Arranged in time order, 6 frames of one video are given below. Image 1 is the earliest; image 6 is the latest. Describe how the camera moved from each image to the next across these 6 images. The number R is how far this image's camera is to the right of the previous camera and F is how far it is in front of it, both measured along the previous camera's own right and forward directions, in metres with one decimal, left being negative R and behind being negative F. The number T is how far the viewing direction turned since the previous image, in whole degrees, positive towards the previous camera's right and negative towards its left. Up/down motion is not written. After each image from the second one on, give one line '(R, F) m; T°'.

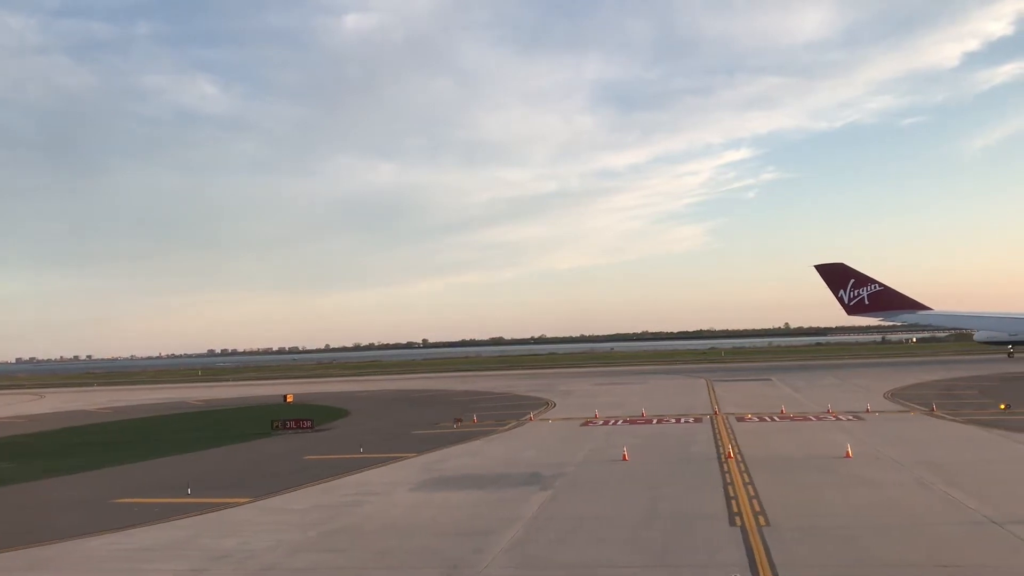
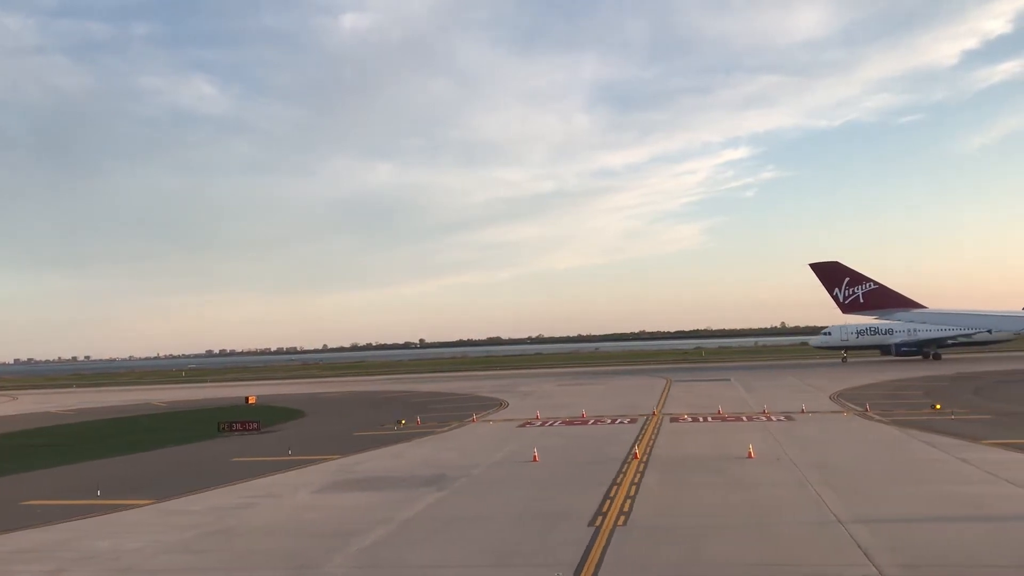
(+2.5, -0.3) m; 0°
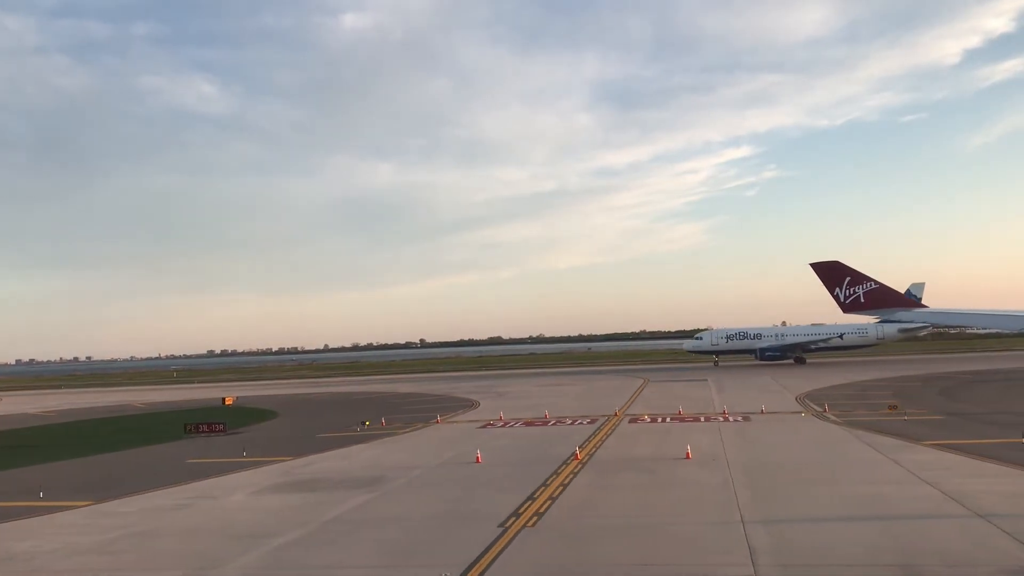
(+1.7, -0.2) m; 0°
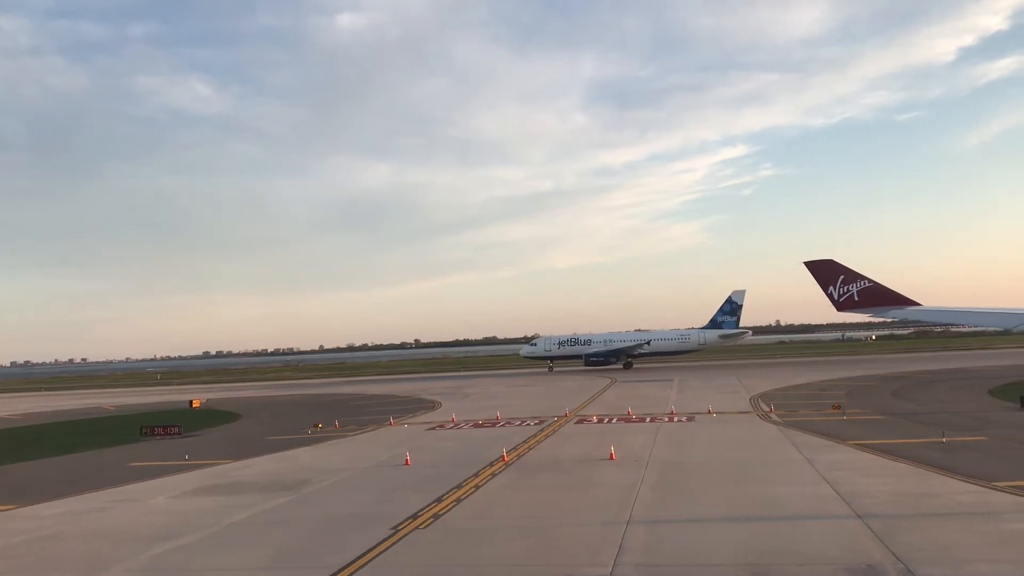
(+2.0, -0.2) m; 0°
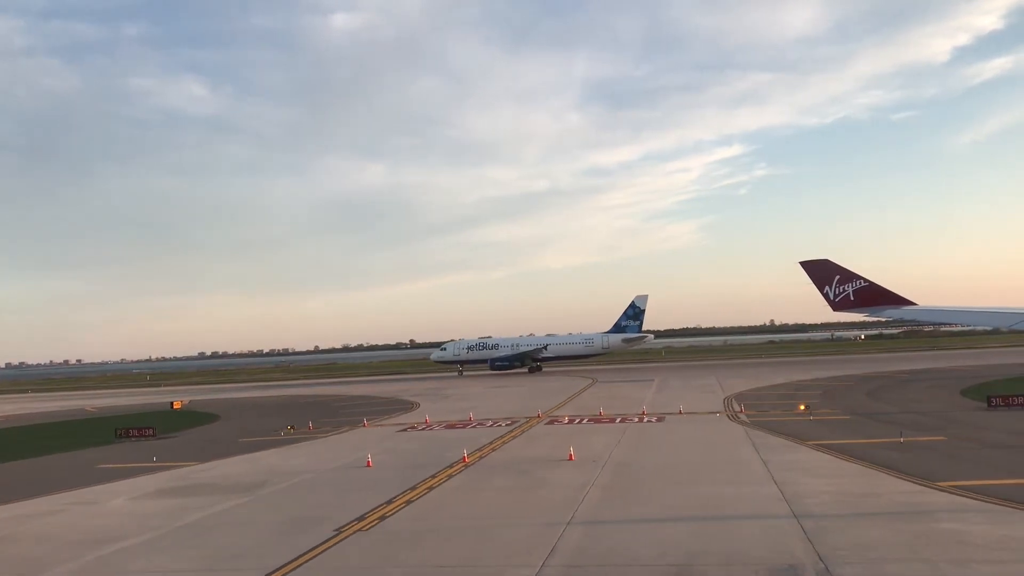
(+1.0, -0.1) m; 0°
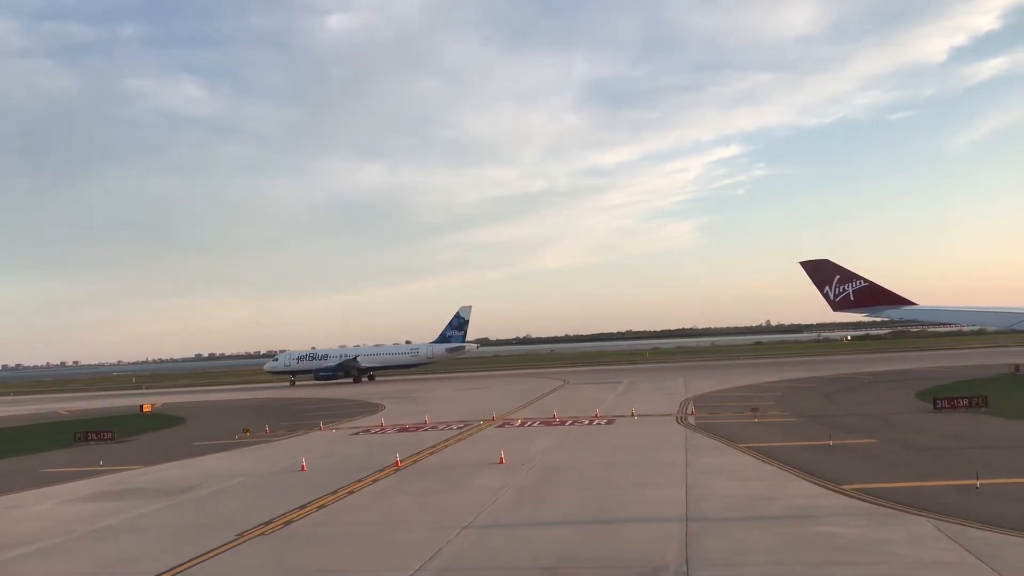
(+2.0, -0.2) m; 0°
